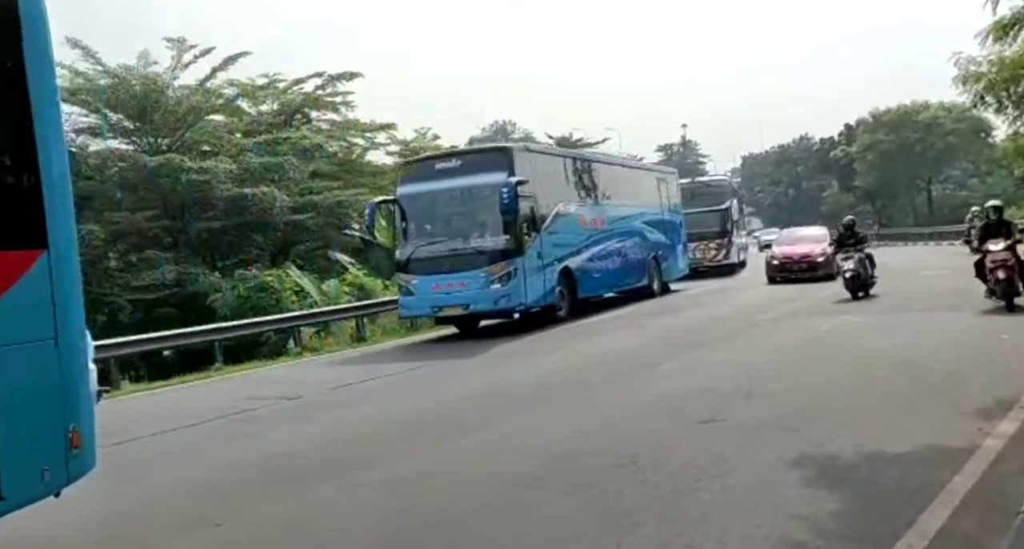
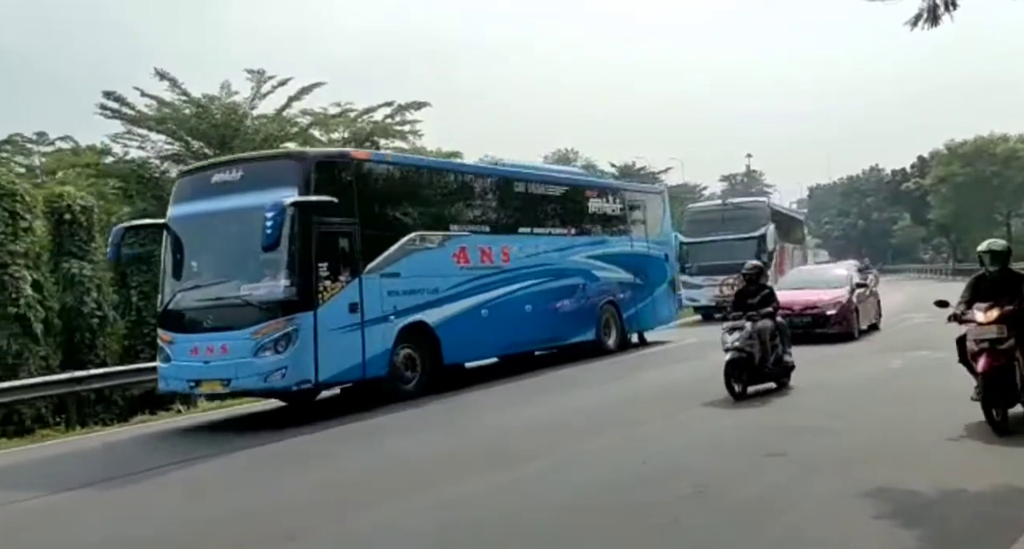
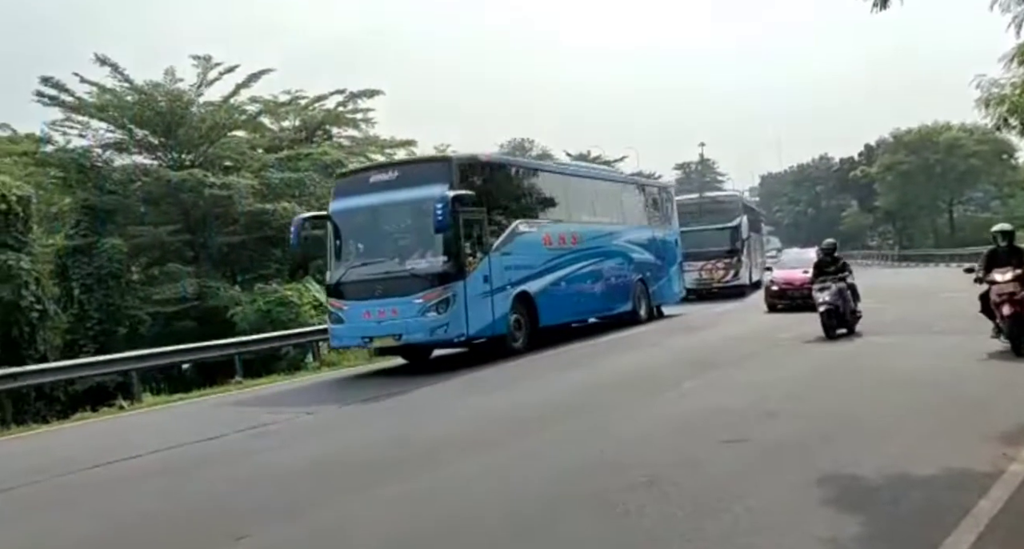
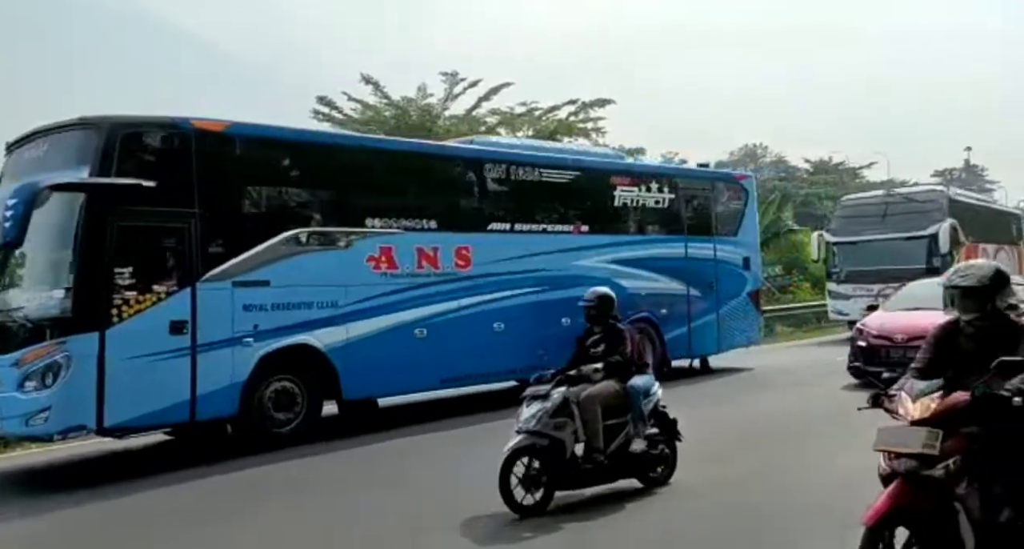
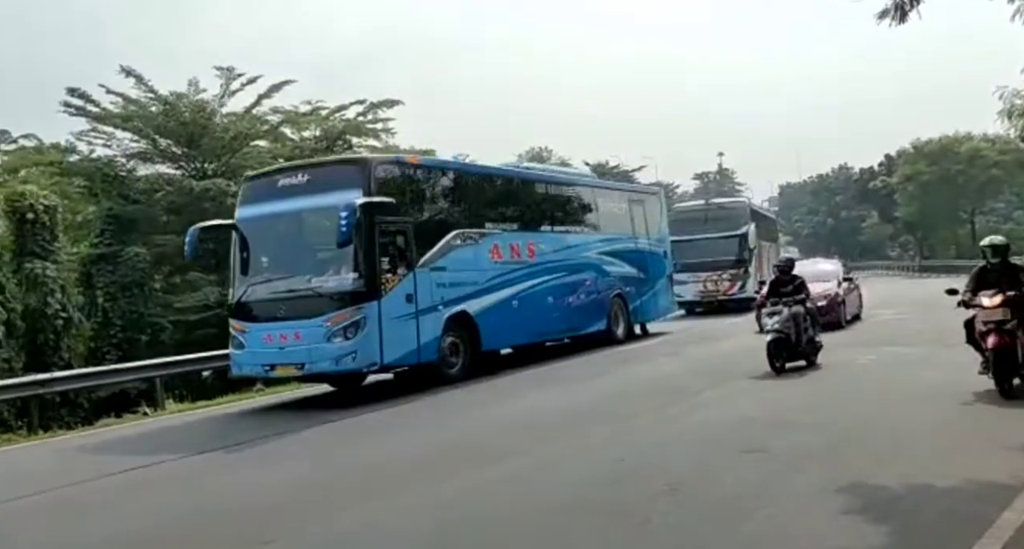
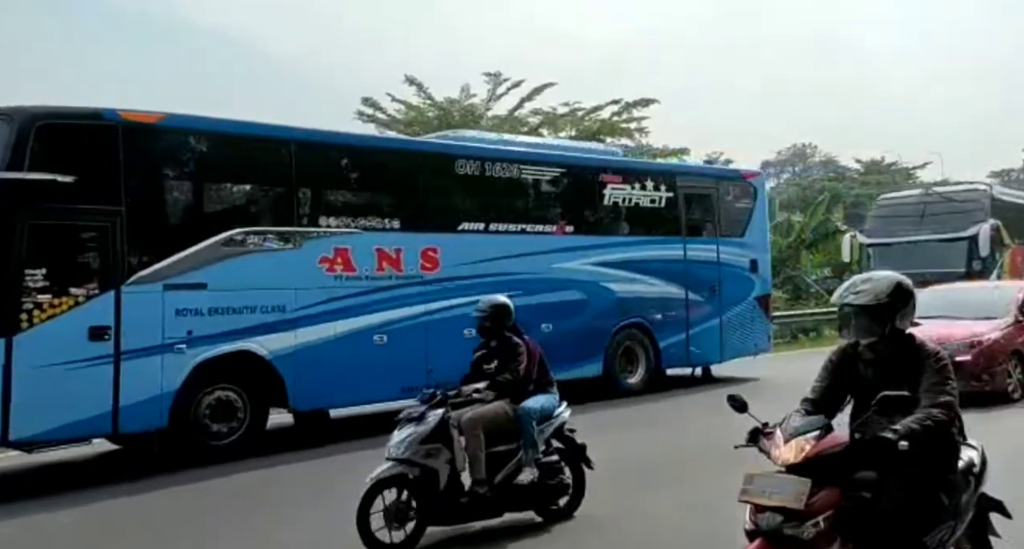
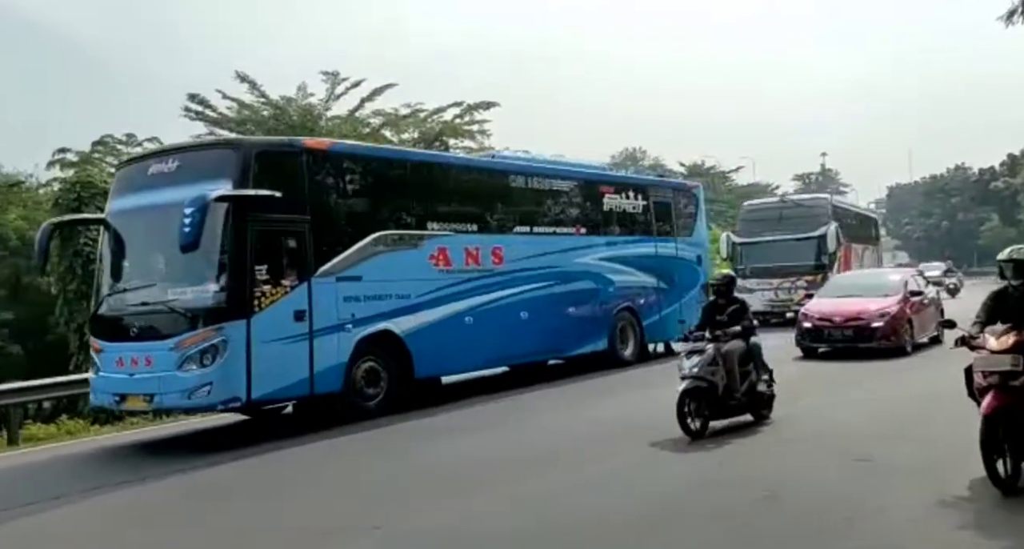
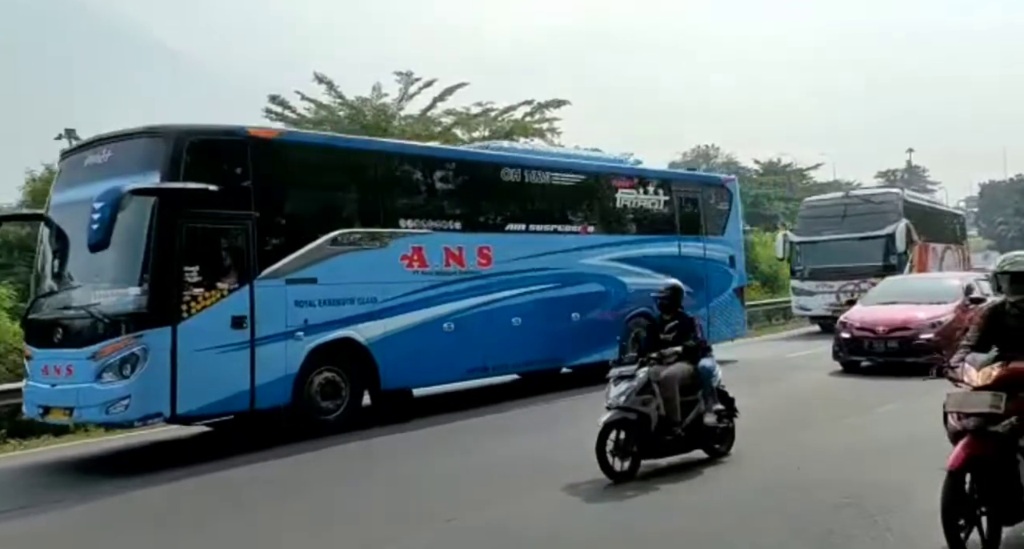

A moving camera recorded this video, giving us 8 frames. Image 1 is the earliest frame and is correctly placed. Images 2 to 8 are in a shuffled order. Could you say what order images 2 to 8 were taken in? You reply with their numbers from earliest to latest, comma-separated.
3, 5, 2, 7, 8, 4, 6
